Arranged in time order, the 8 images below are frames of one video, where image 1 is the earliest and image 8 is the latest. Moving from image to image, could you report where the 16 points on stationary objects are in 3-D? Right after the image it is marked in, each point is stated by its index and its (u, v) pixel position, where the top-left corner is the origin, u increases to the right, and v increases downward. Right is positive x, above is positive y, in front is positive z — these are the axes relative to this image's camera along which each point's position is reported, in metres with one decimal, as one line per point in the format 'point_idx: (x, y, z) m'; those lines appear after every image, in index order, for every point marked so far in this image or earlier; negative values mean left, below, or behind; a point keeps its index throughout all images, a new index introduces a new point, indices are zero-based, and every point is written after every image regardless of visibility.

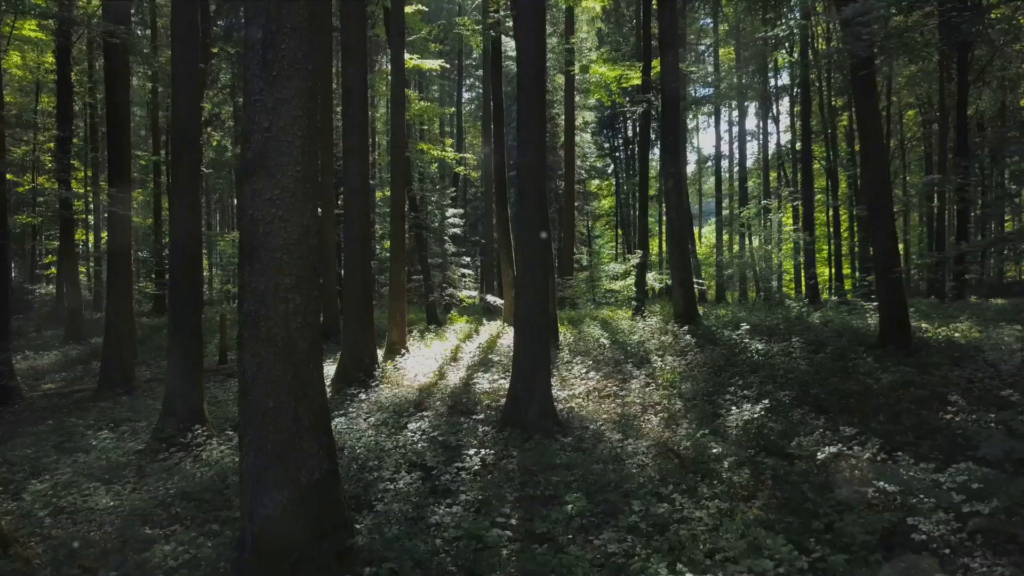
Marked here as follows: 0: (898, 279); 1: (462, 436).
0: (+7.1, +0.1, +11.3) m
1: (-0.6, -1.8, +7.3) m
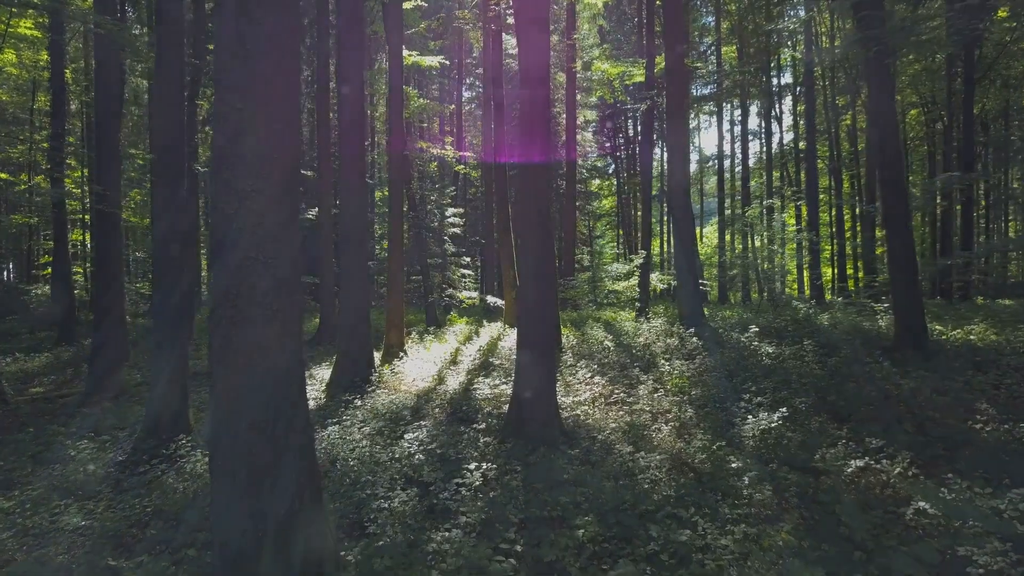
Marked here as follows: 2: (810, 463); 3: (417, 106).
0: (+7.1, +0.1, +10.9) m
1: (-0.6, -1.8, +6.9) m
2: (+3.1, -1.8, +6.3) m
3: (-3.0, +5.6, +19.1) m
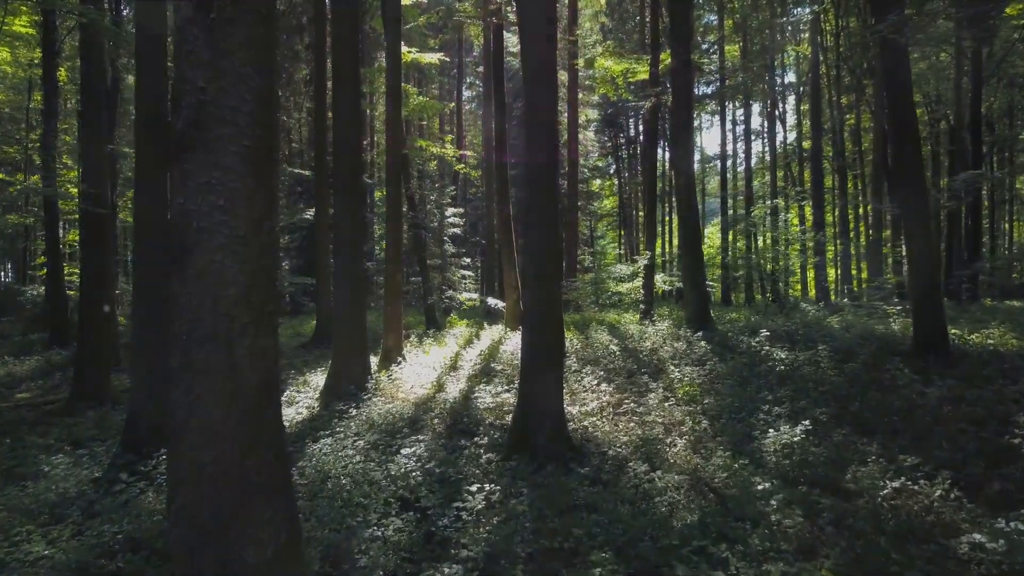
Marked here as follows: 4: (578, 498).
0: (+7.1, +0.1, +10.4) m
1: (-0.5, -1.9, +6.4) m
2: (+3.1, -1.9, +5.8) m
3: (-3.0, +5.5, +18.6) m
4: (+0.6, -1.9, +5.4) m
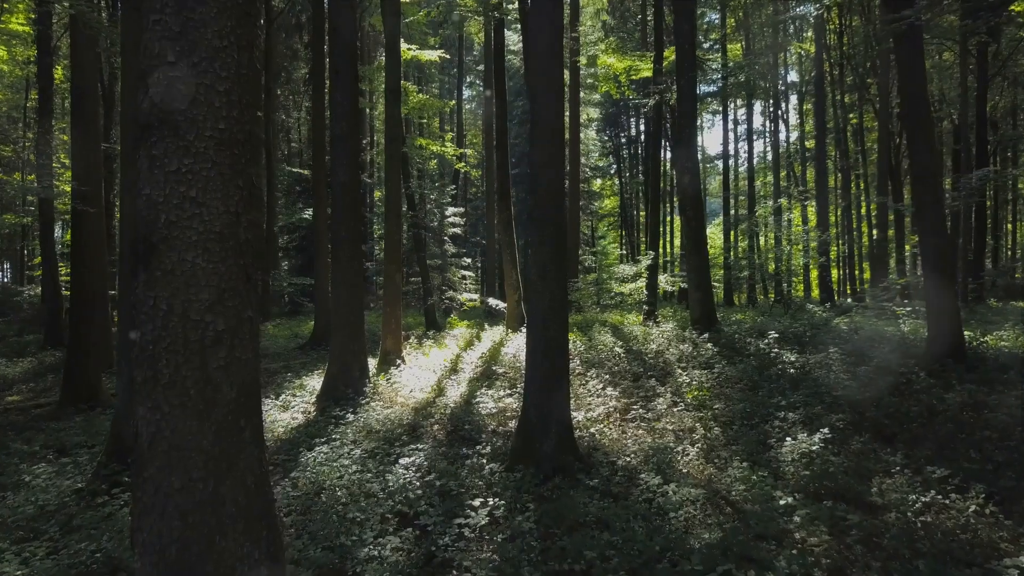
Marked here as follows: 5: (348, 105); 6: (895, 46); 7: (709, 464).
0: (+7.2, 0.0, +10.0) m
1: (-0.5, -1.9, +6.0) m
2: (+3.2, -1.9, +5.5) m
3: (-2.9, +5.5, +18.2) m
4: (+0.6, -1.9, +5.1) m
5: (-2.8, +3.2, +10.6) m
6: (+6.3, +4.0, +10.0) m
7: (+2.0, -1.8, +6.4) m
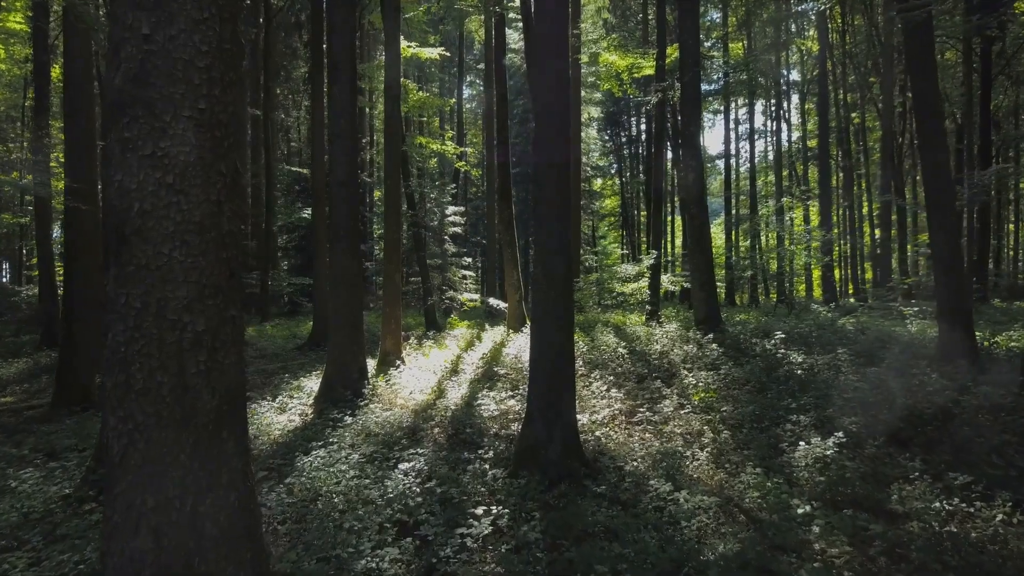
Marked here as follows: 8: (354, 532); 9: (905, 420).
0: (+7.2, +0.1, +9.8) m
1: (-0.4, -1.9, +5.8) m
2: (+3.2, -1.9, +5.3) m
3: (-2.9, +5.5, +18.0) m
4: (+0.7, -1.9, +4.8) m
5: (-2.8, +3.2, +10.4) m
6: (+6.3, +4.0, +9.8) m
7: (+2.1, -1.8, +6.2) m
8: (-1.3, -1.9, +4.9) m
9: (+4.8, -1.6, +7.5) m
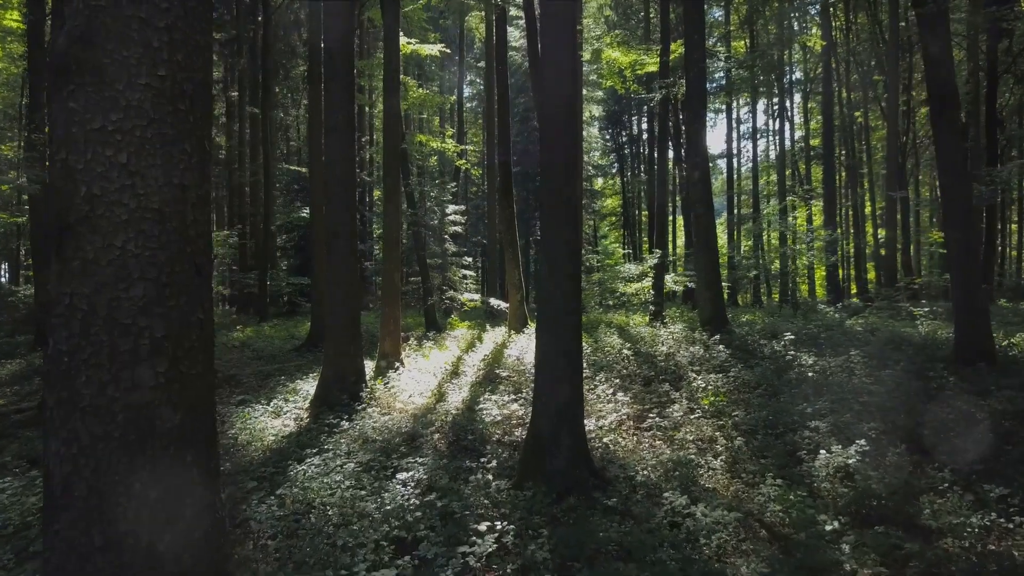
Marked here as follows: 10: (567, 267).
0: (+7.3, +0.1, +9.5) m
1: (-0.4, -1.8, +5.5) m
2: (+3.3, -1.9, +4.9) m
3: (-2.8, +5.5, +17.7) m
4: (+0.7, -1.9, +4.5) m
5: (-2.7, +3.2, +10.0) m
6: (+6.4, +4.0, +9.5) m
7: (+2.1, -1.8, +5.8) m
8: (-1.2, -1.9, +4.5) m
9: (+4.9, -1.6, +7.1) m
10: (+0.5, +0.2, +6.0) m
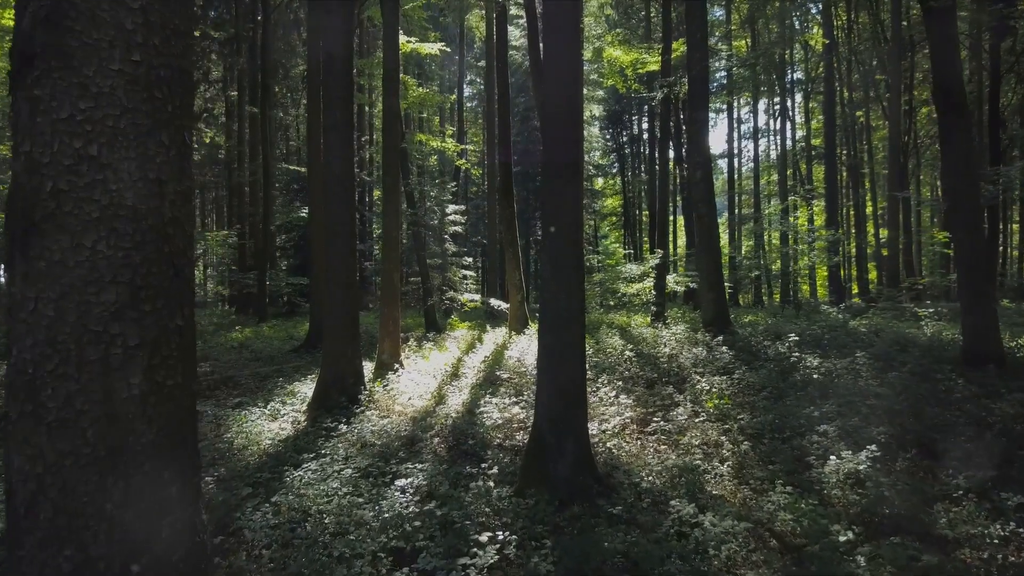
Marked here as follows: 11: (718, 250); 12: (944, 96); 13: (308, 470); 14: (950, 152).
0: (+7.3, 0.0, +9.3) m
1: (-0.4, -1.9, +5.3) m
2: (+3.3, -1.9, +4.8) m
3: (-2.8, +5.5, +17.5) m
4: (+0.7, -1.9, +4.3) m
5: (-2.7, +3.2, +9.9) m
6: (+6.4, +4.0, +9.3) m
7: (+2.1, -1.8, +5.7) m
8: (-1.2, -1.9, +4.4) m
9: (+4.9, -1.6, +7.0) m
10: (+0.5, +0.2, +5.8) m
11: (+4.8, +0.9, +14.3) m
12: (+6.5, +2.9, +9.2) m
13: (-2.1, -1.9, +6.4) m
14: (+6.8, +2.1, +9.4) m
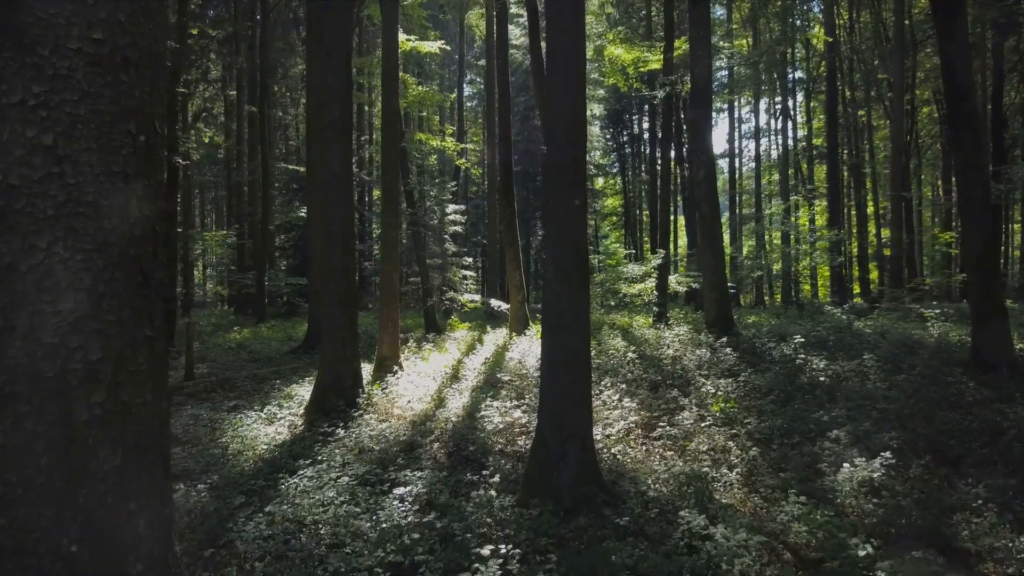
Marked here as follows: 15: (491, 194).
0: (+7.3, 0.0, +9.1) m
1: (-0.4, -1.9, +5.1) m
2: (+3.3, -1.9, +4.6) m
3: (-2.8, +5.5, +17.3) m
4: (+0.8, -1.9, +4.1) m
5: (-2.7, +3.2, +9.7) m
6: (+6.4, +4.0, +9.1) m
7: (+2.2, -1.9, +5.5) m
8: (-1.2, -2.0, +4.2) m
9: (+4.9, -1.6, +6.8) m
10: (+0.6, +0.2, +5.6) m
11: (+4.8, +0.9, +14.1) m
12: (+6.6, +2.9, +9.0) m
13: (-2.1, -1.9, +6.2) m
14: (+6.8, +2.1, +9.2) m
15: (-0.6, +3.1, +20.0) m
